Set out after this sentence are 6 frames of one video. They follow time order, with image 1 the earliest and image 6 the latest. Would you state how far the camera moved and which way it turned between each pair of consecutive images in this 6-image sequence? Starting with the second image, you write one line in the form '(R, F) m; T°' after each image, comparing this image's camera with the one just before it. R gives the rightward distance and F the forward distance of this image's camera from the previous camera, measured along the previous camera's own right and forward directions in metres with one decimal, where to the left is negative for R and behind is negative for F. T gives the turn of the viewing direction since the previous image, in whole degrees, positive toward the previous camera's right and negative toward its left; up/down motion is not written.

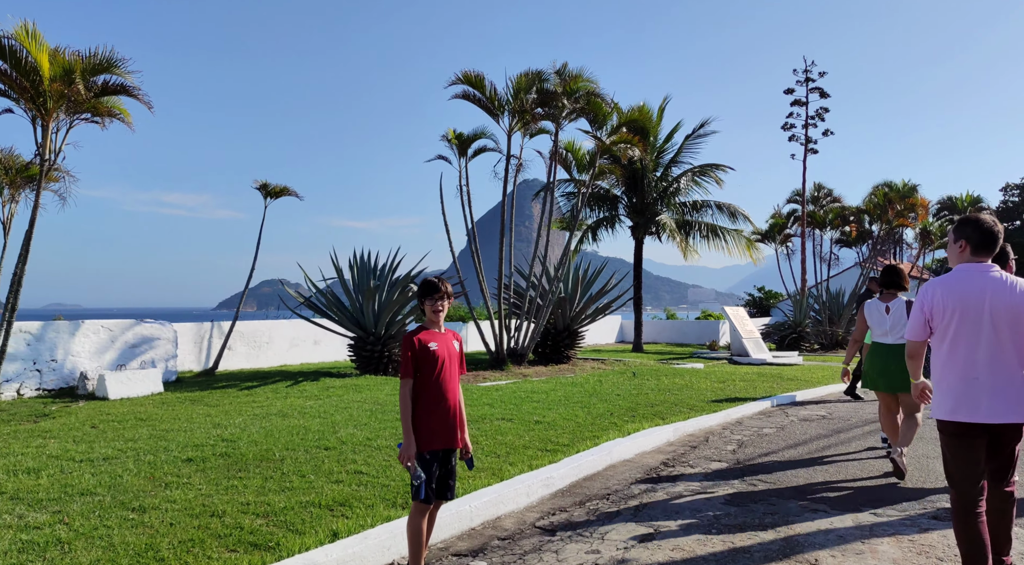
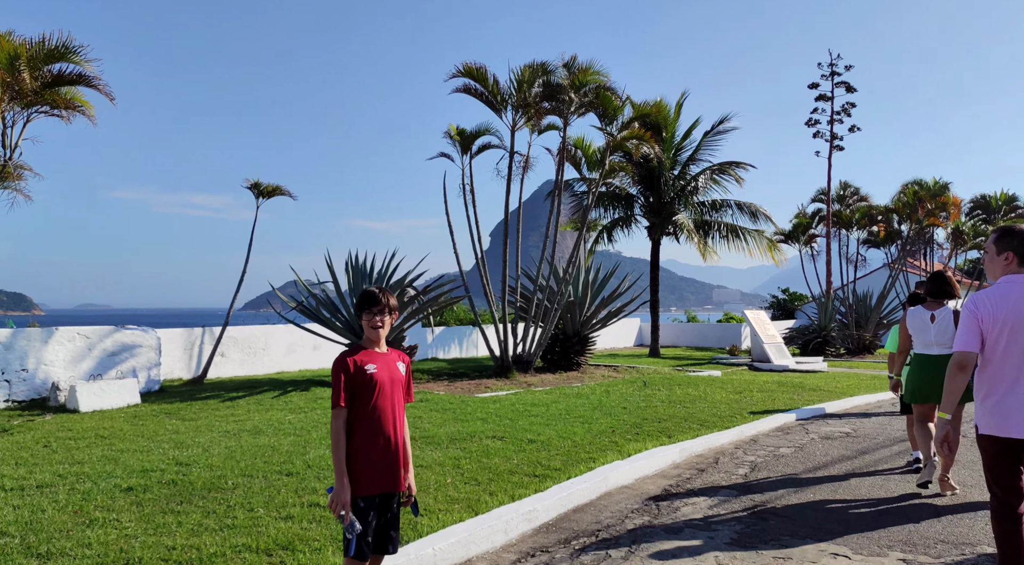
(+0.3, +0.6) m; -2°
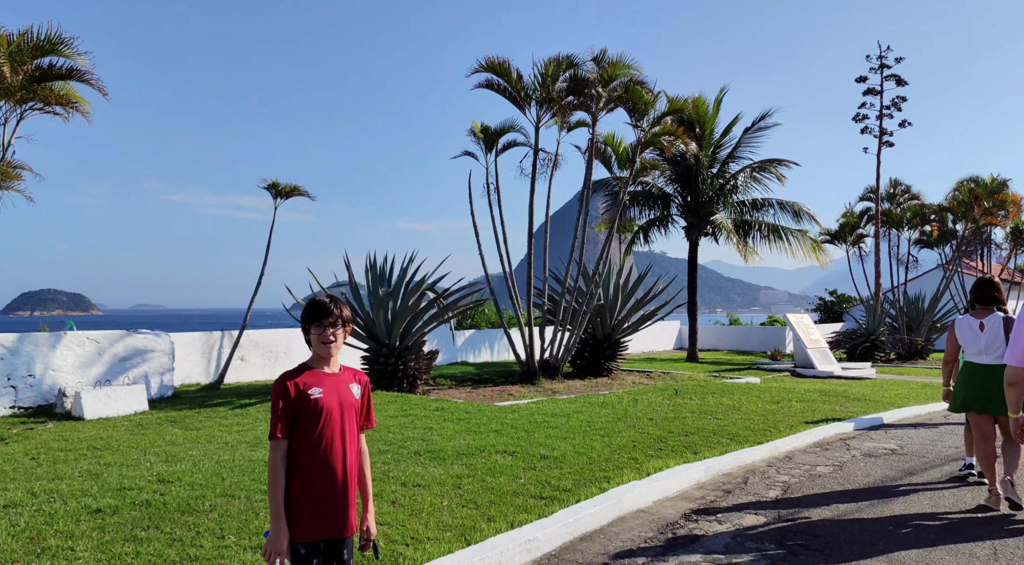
(+0.3, +0.5) m; -3°
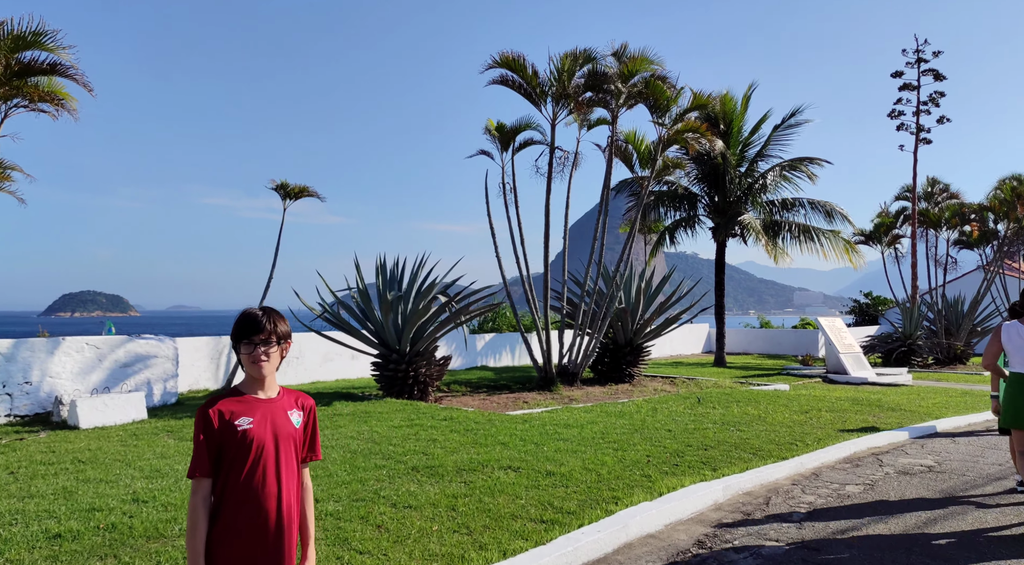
(+0.2, +0.4) m; -2°
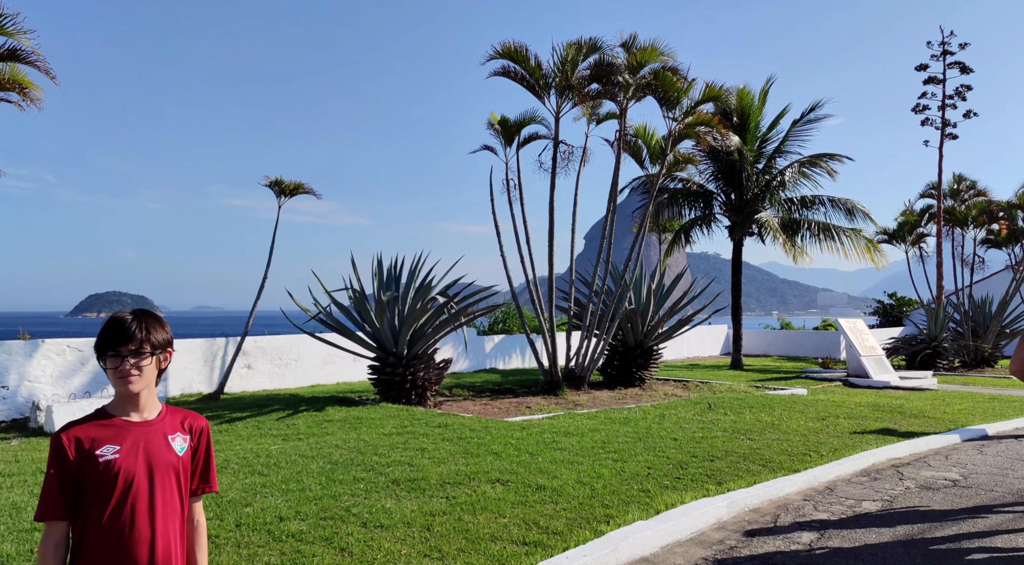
(+0.3, +0.4) m; -2°
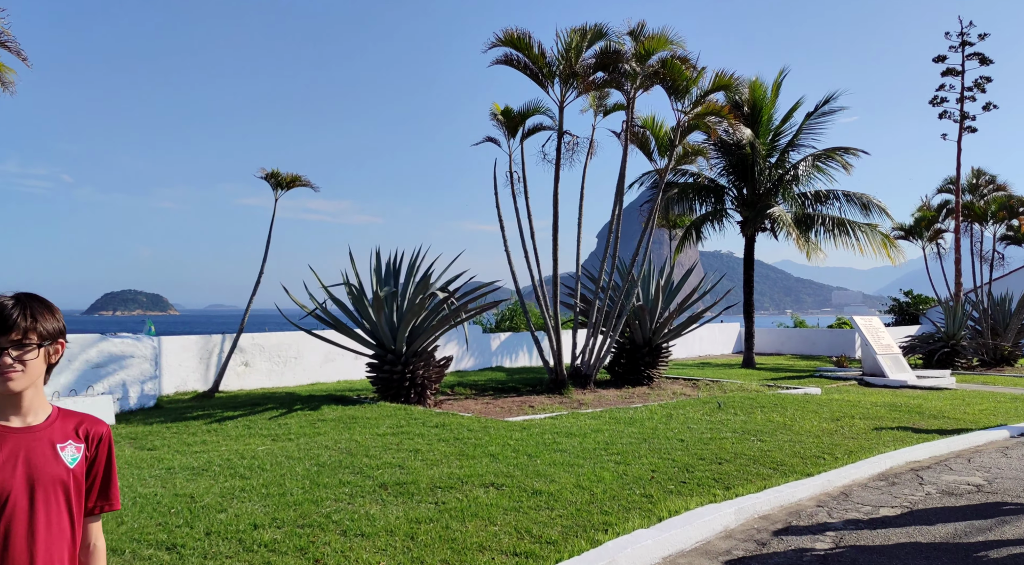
(+0.1, +0.3) m; -1°
